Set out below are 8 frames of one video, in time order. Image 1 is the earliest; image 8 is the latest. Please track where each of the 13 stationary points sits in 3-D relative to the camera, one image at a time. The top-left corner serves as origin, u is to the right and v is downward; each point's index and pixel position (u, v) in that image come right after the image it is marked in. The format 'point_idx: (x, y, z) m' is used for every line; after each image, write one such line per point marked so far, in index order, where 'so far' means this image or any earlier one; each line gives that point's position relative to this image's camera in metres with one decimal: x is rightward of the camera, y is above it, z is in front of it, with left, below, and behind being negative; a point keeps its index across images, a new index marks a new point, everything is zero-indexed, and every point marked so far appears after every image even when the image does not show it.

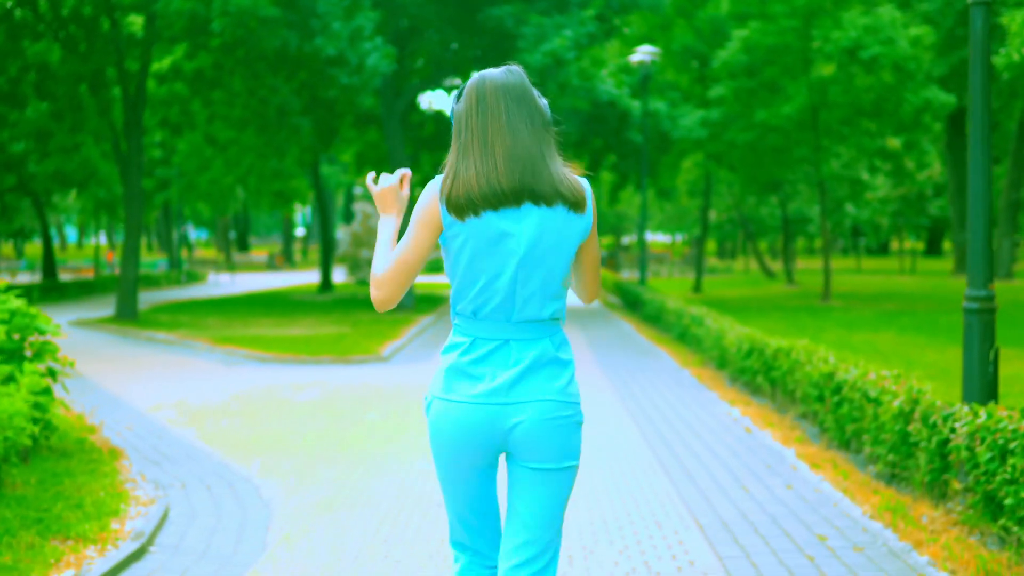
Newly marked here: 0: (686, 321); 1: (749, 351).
0: (+2.6, -0.5, +17.0) m
1: (+2.6, -0.7, +12.3) m
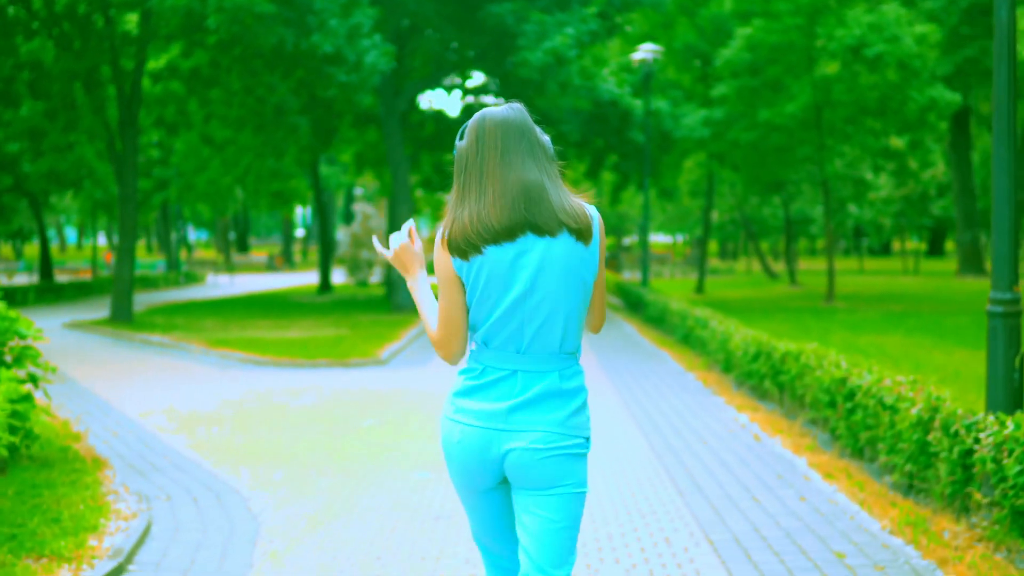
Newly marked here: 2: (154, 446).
0: (+2.6, -0.5, +16.7) m
1: (+2.6, -0.7, +12.0) m
2: (-2.8, -1.2, +8.8) m
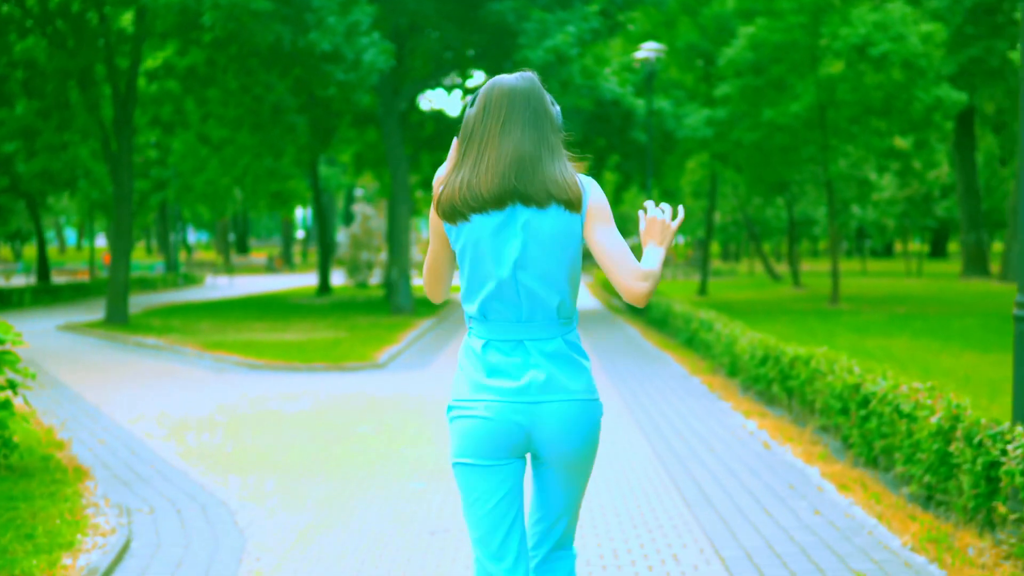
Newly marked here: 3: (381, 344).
0: (+2.6, -0.6, +16.4) m
1: (+2.6, -0.7, +11.7) m
2: (-2.8, -1.2, +8.5) m
3: (-2.0, -0.9, +17.3) m
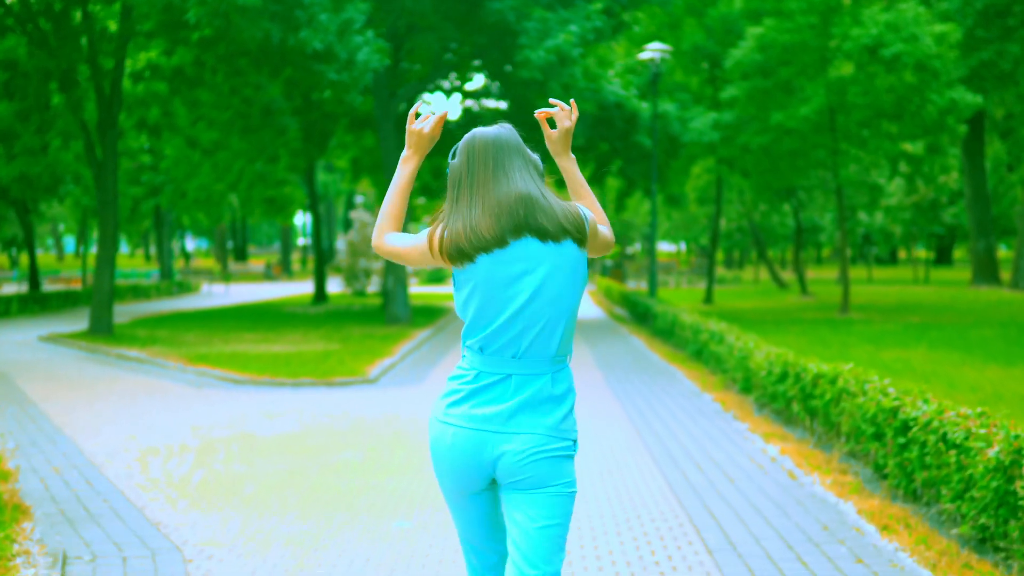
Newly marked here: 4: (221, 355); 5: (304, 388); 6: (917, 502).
0: (+2.6, -0.7, +15.5) m
1: (+2.6, -0.8, +10.8) m
2: (-2.8, -1.3, +7.6) m
3: (-2.0, -1.0, +16.4) m
4: (-4.4, -1.0, +16.9) m
5: (-2.5, -1.2, +13.4) m
6: (+2.5, -1.3, +7.1) m
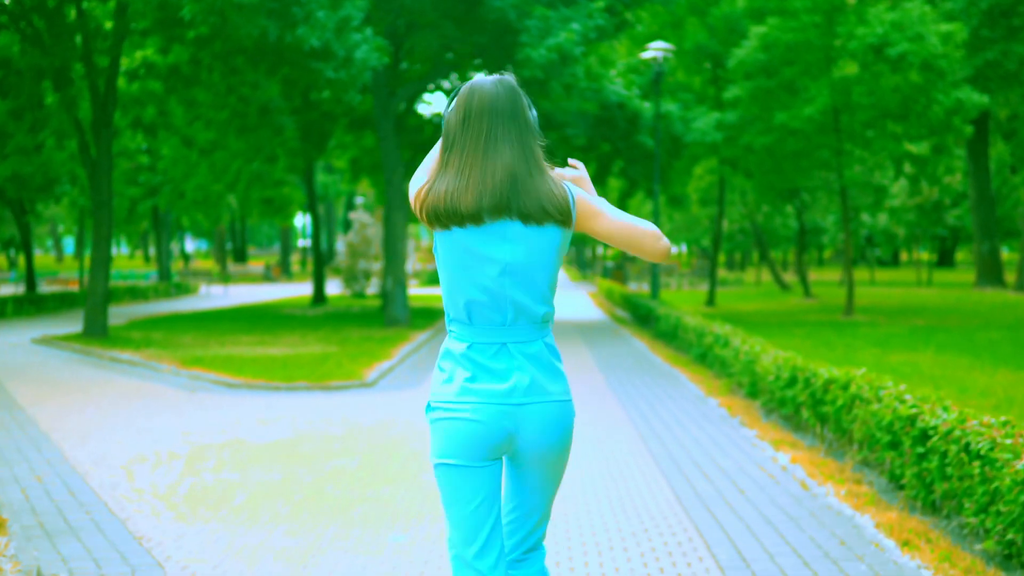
0: (+2.6, -0.7, +15.2) m
1: (+2.6, -0.9, +10.5) m
2: (-2.8, -1.3, +7.3) m
3: (-2.0, -1.0, +16.1) m
4: (-4.3, -1.0, +16.6) m
5: (-2.5, -1.2, +13.1) m
6: (+2.5, -1.4, +6.7) m
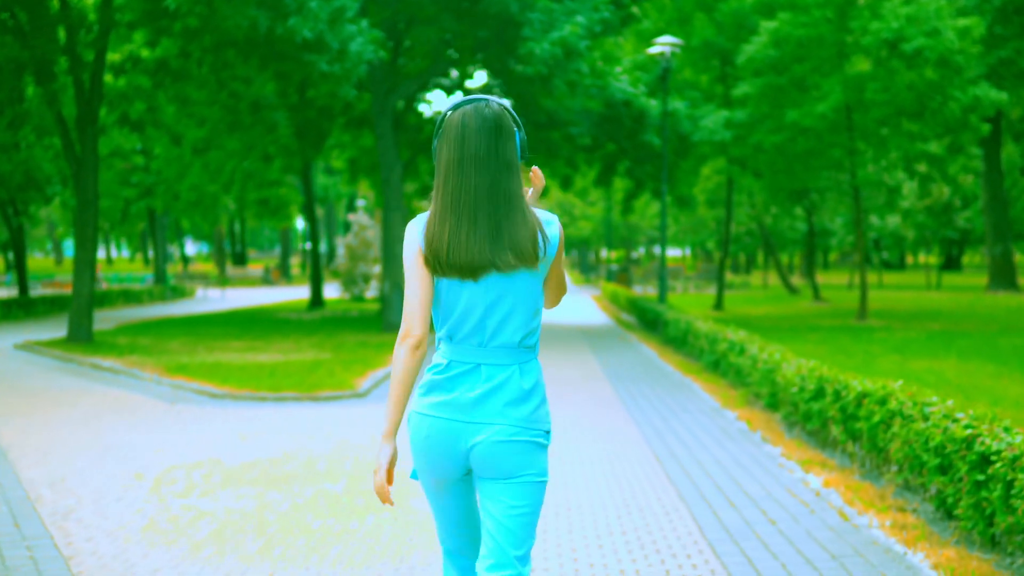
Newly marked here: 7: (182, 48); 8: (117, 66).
0: (+2.7, -0.8, +14.4) m
1: (+2.6, -0.9, +9.7) m
2: (-2.8, -1.4, +6.5) m
3: (-2.0, -1.1, +15.3) m
4: (-4.3, -1.1, +15.8) m
5: (-2.4, -1.2, +12.2) m
6: (+2.6, -1.4, +5.9) m
7: (-5.7, +4.1, +19.3) m
8: (-7.0, +4.0, +20.0) m
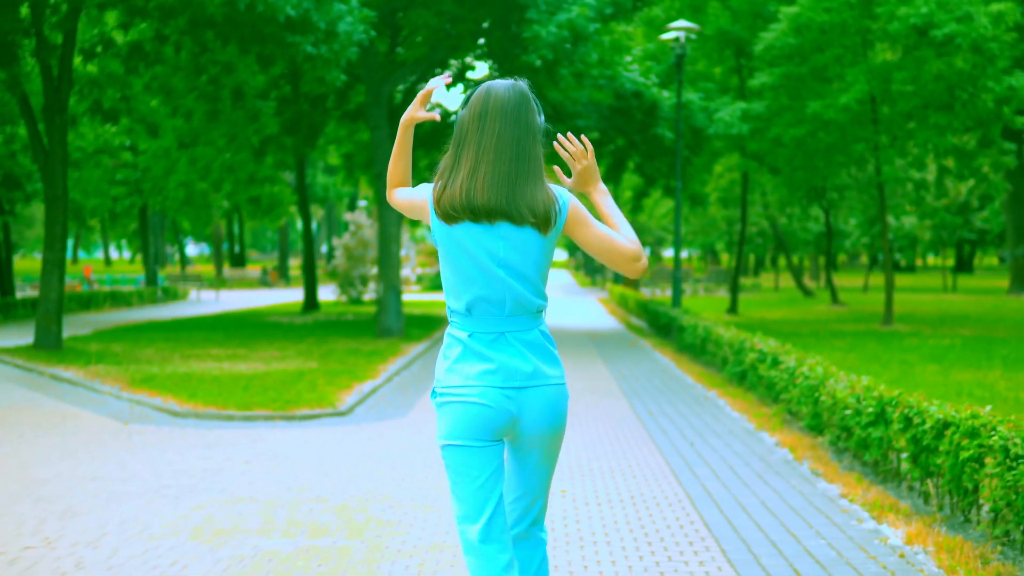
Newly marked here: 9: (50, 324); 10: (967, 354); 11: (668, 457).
0: (+2.7, -0.8, +12.8) m
1: (+2.6, -0.9, +8.1) m
2: (-2.8, -1.4, +5.0) m
3: (-2.0, -1.1, +13.8) m
4: (-4.3, -1.1, +14.3) m
5: (-2.4, -1.3, +10.7) m
6: (+2.6, -1.4, +4.3) m
7: (-5.6, +4.1, +17.8) m
8: (-6.9, +3.9, +18.5) m
9: (-7.4, -0.6, +18.0) m
10: (+7.5, -1.1, +18.6) m
11: (+1.2, -1.3, +8.6) m
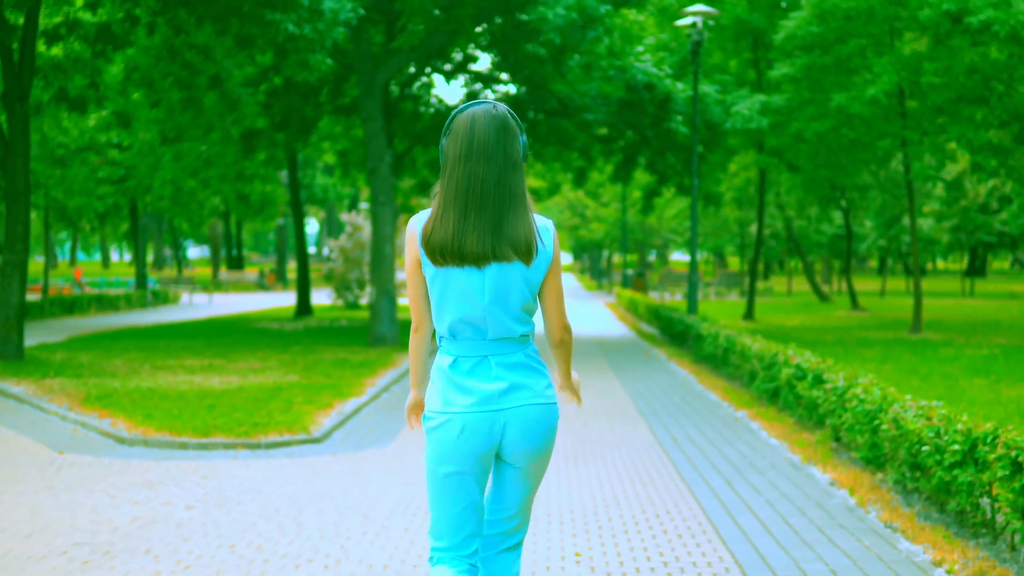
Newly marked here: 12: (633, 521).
0: (+2.7, -0.9, +11.3) m
1: (+2.7, -1.0, +6.6) m
2: (-2.8, -1.4, +3.4) m
3: (-1.9, -1.2, +12.2) m
4: (-4.2, -1.2, +12.7) m
5: (-2.4, -1.3, +9.2) m
6: (+2.6, -1.4, +2.8) m
7: (-5.6, +4.0, +16.3) m
8: (-6.8, +3.8, +17.0) m
9: (-7.4, -0.6, +16.5) m
10: (+7.6, -1.2, +17.0) m
11: (+1.2, -1.4, +7.0) m
12: (+0.7, -1.4, +6.8) m
